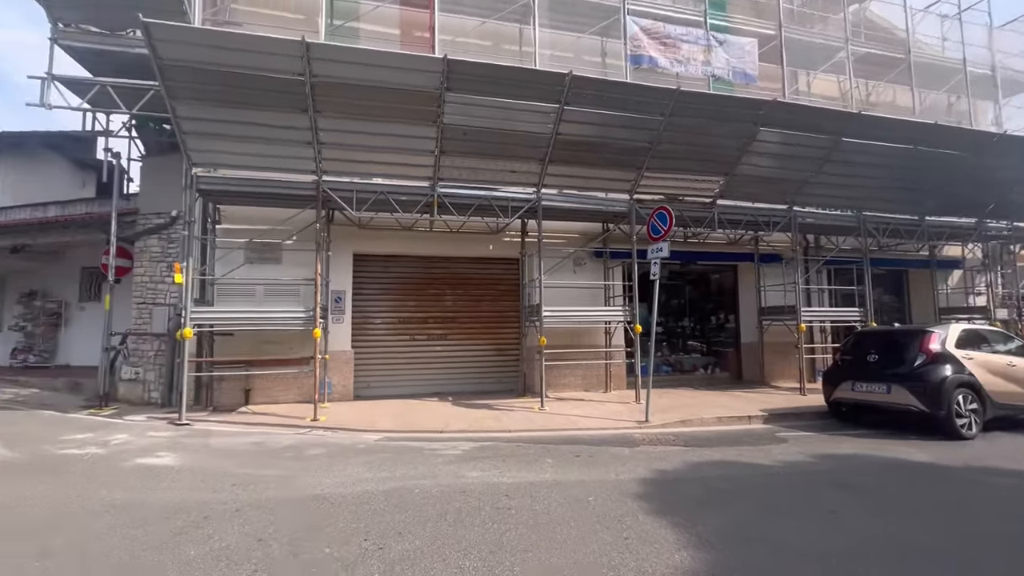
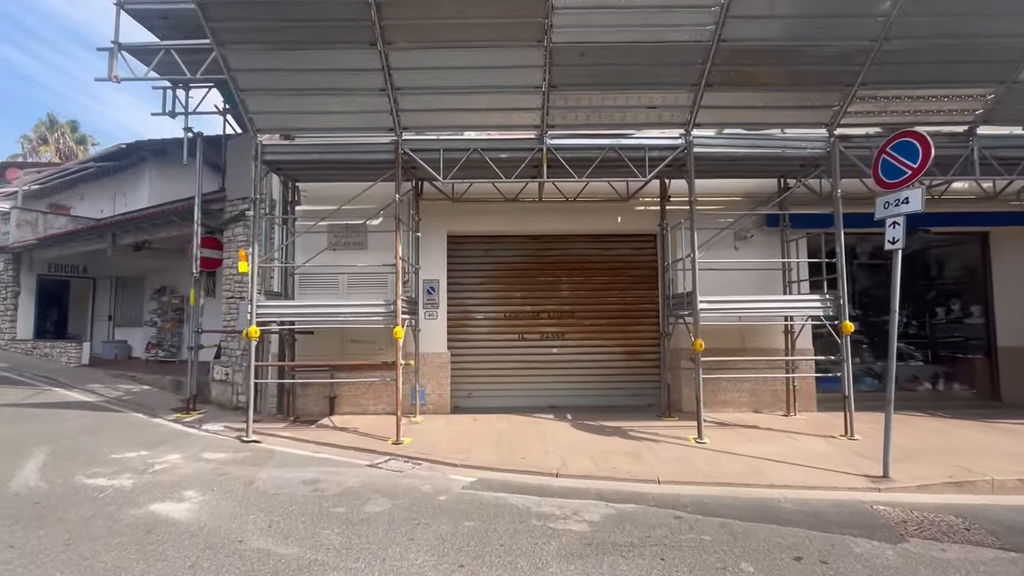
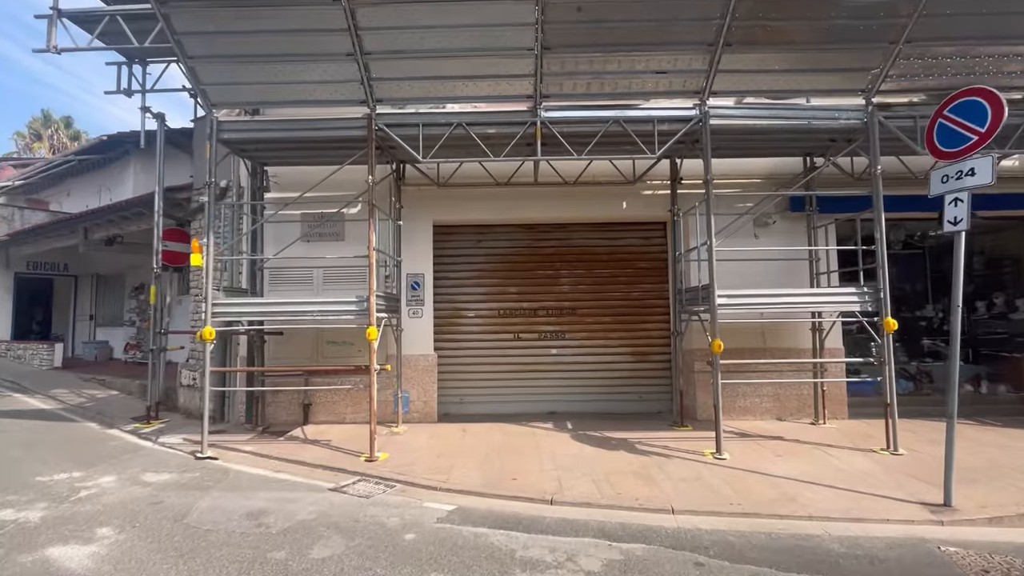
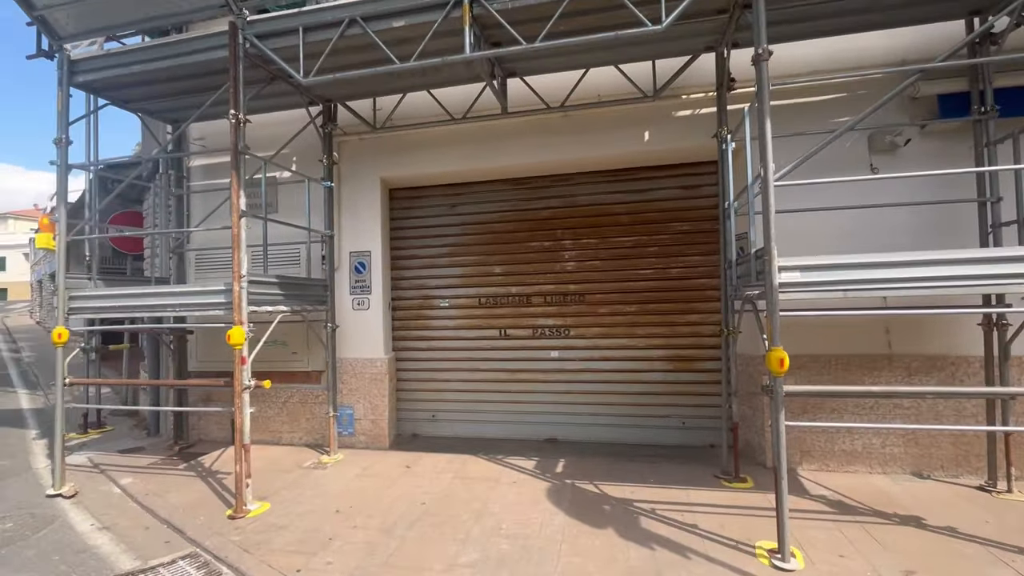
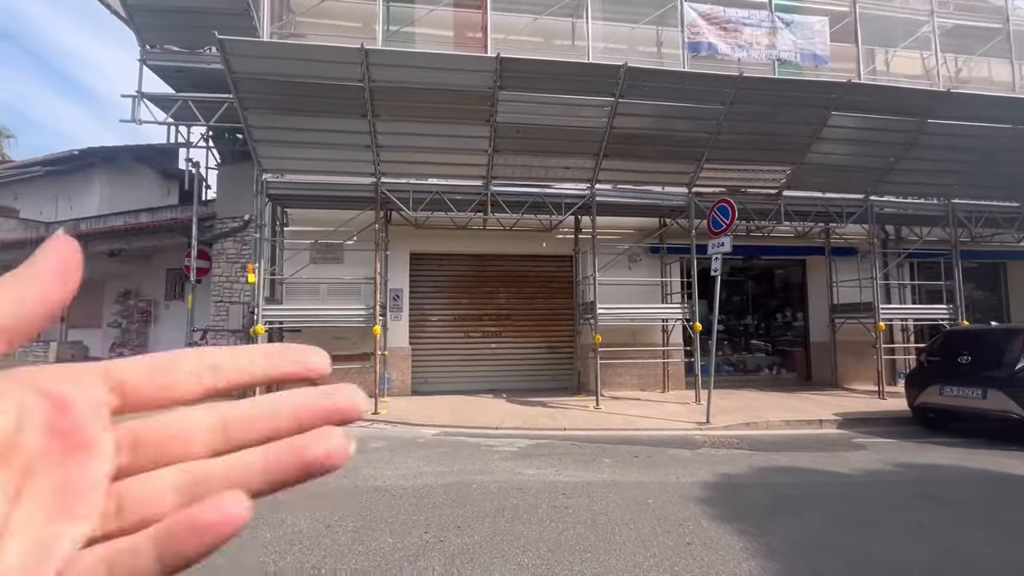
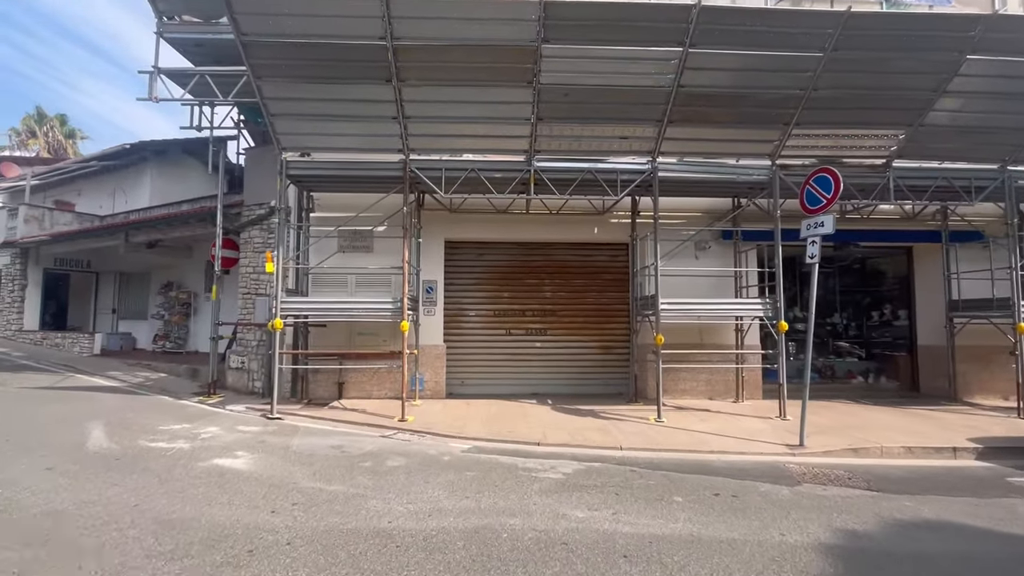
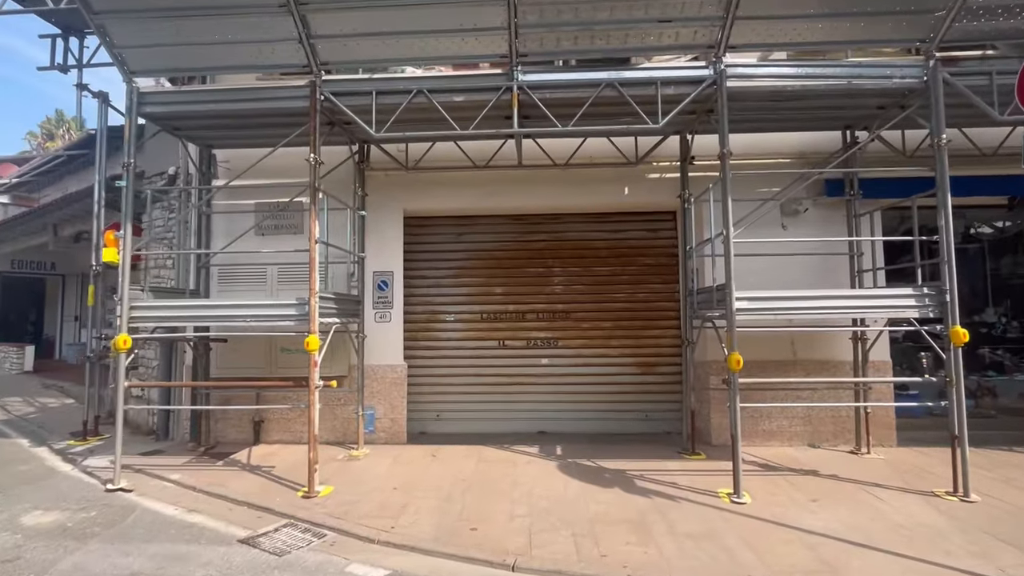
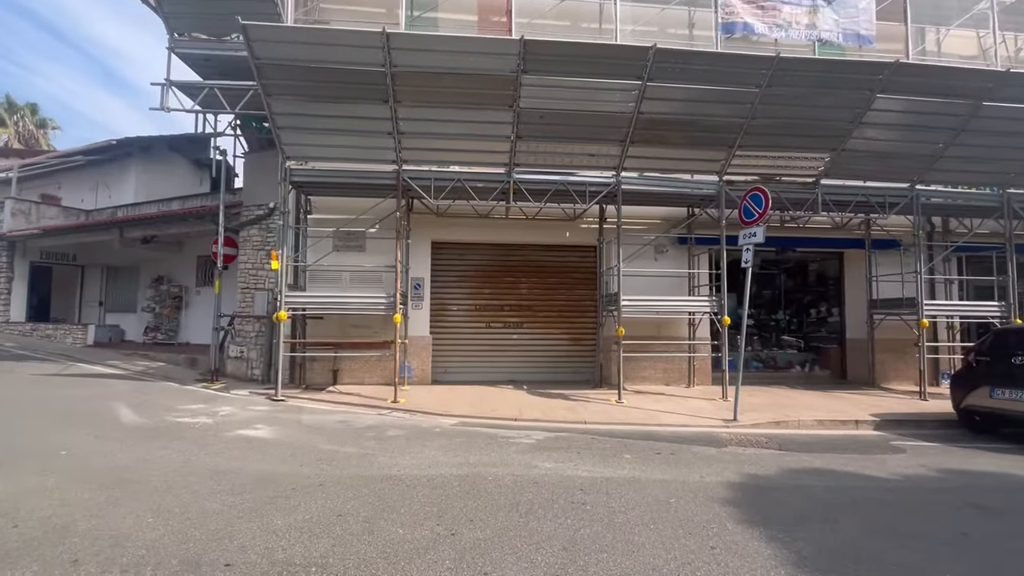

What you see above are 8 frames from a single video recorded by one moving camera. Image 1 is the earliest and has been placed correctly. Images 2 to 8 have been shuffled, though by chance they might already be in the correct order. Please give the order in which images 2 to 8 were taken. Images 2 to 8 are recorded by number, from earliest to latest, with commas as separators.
5, 8, 6, 2, 3, 7, 4
